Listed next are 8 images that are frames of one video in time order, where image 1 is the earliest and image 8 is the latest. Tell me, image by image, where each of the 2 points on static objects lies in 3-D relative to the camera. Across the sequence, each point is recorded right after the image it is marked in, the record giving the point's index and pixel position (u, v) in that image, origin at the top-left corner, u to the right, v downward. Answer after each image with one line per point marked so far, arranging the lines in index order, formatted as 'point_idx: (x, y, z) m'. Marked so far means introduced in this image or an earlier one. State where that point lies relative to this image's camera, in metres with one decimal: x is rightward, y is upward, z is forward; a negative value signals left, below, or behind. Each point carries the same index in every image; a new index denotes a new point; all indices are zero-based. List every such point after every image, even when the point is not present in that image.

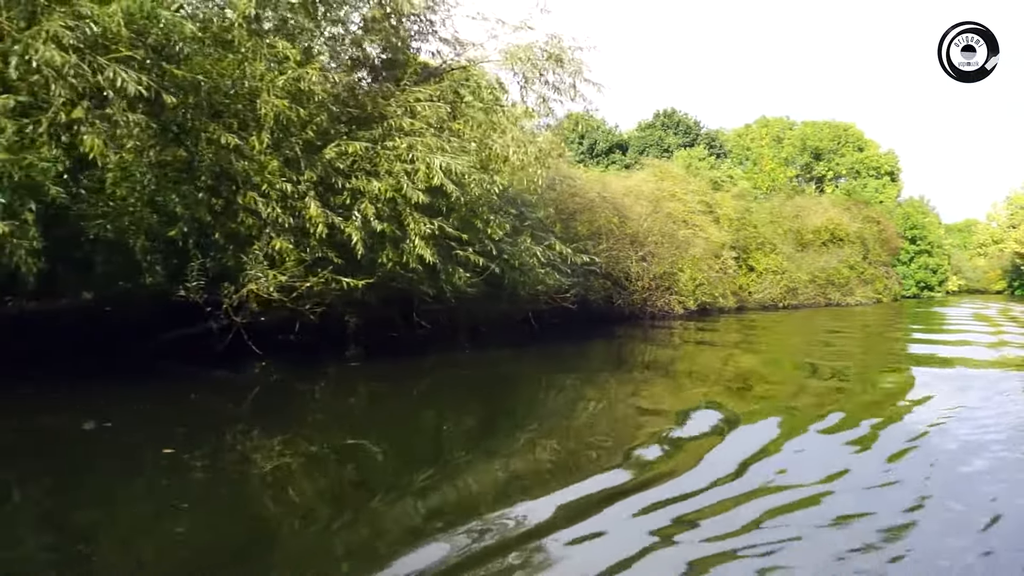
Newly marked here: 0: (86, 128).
0: (-3.0, +1.2, +8.9) m
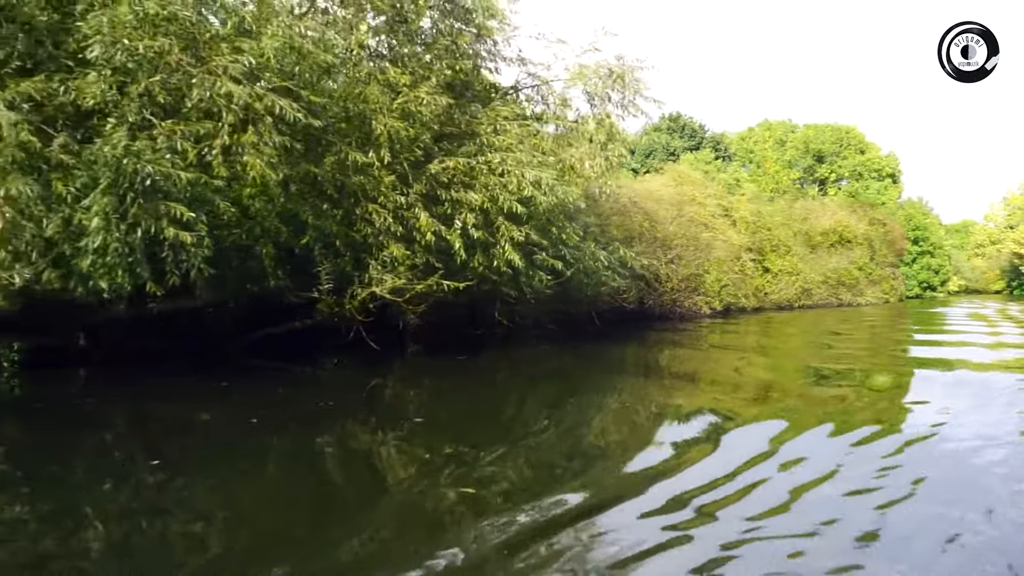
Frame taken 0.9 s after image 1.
0: (-2.1, +1.1, +10.1) m
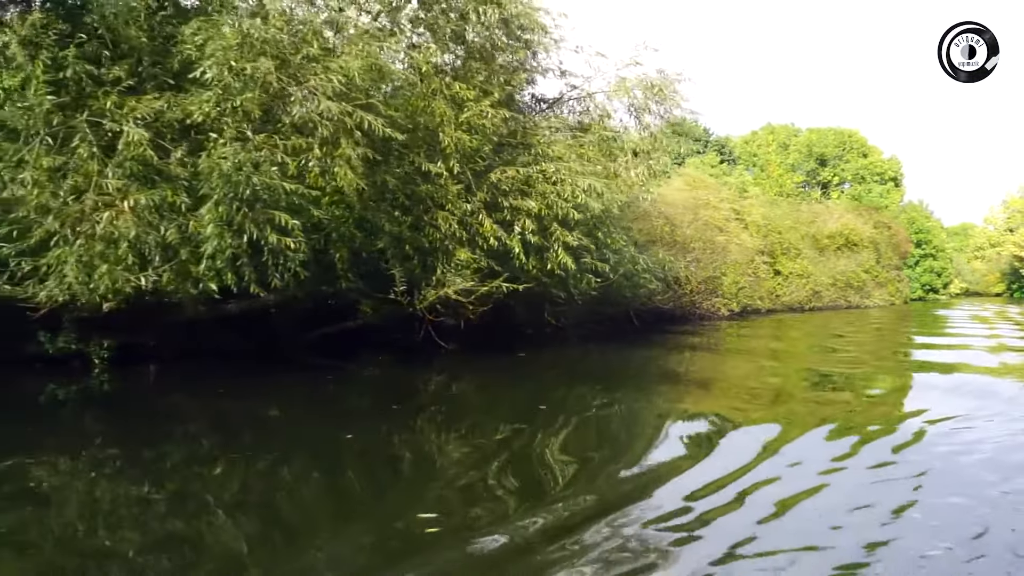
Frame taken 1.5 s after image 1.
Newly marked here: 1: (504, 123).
0: (-1.5, +1.1, +10.9) m
1: (-0.1, +1.9, +13.9) m
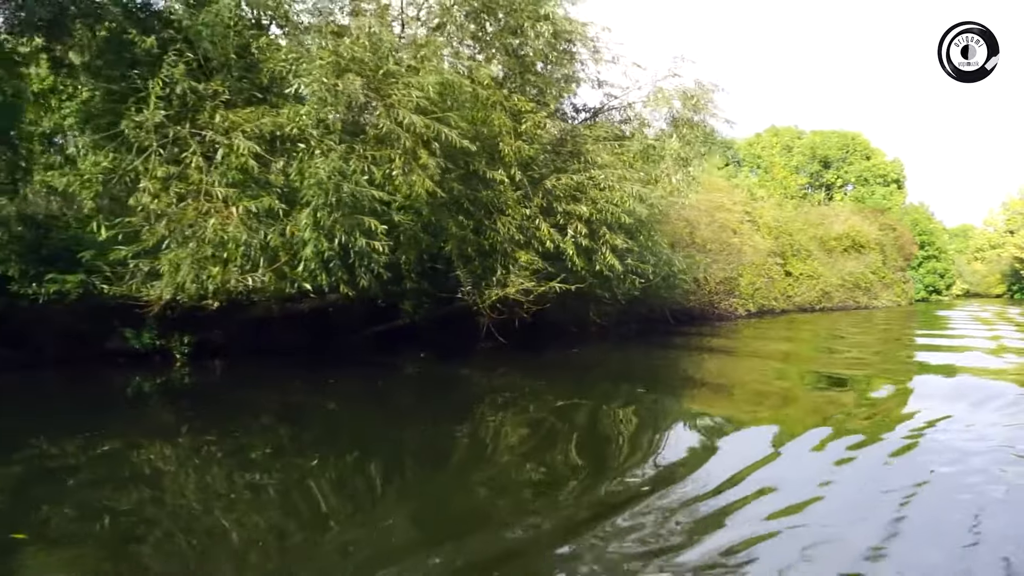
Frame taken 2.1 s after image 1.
0: (-0.9, +1.1, +11.7) m
1: (+0.5, +1.9, +14.7) m
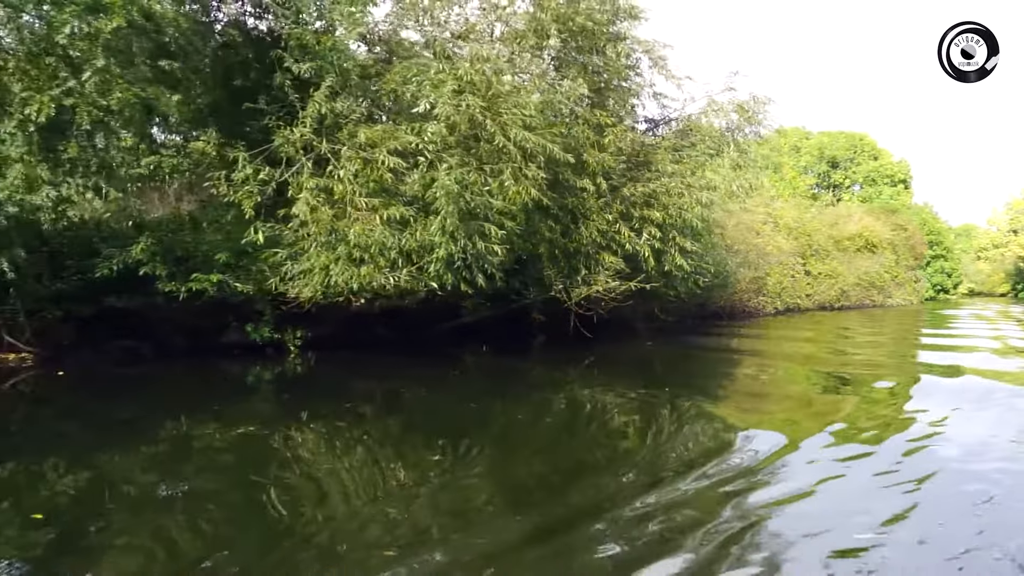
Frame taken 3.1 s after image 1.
0: (+0.1, +1.1, +13.1) m
1: (+1.5, +1.9, +16.1) m
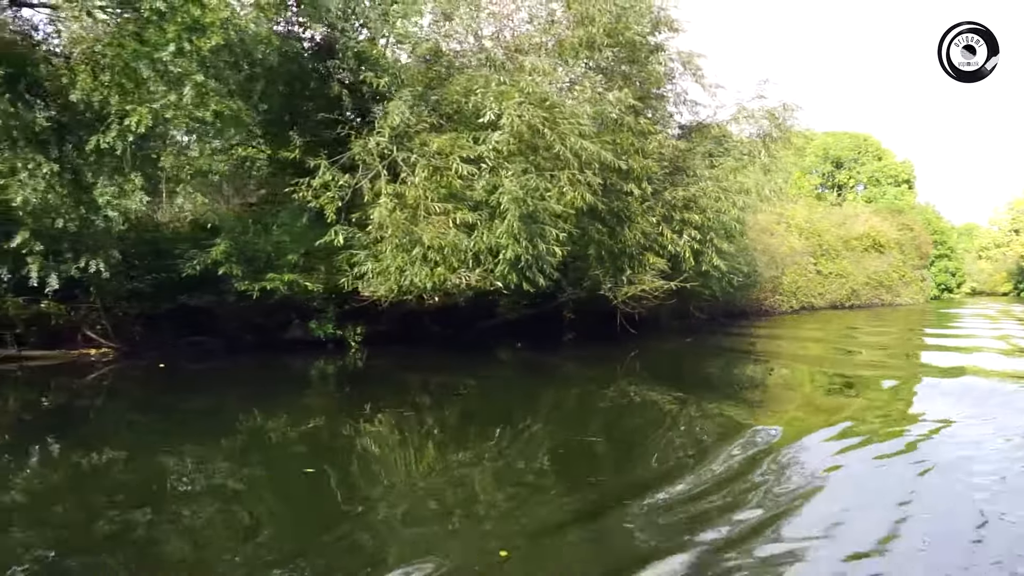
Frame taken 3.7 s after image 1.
0: (+0.8, +1.2, +13.9) m
1: (+2.2, +1.9, +16.9) m
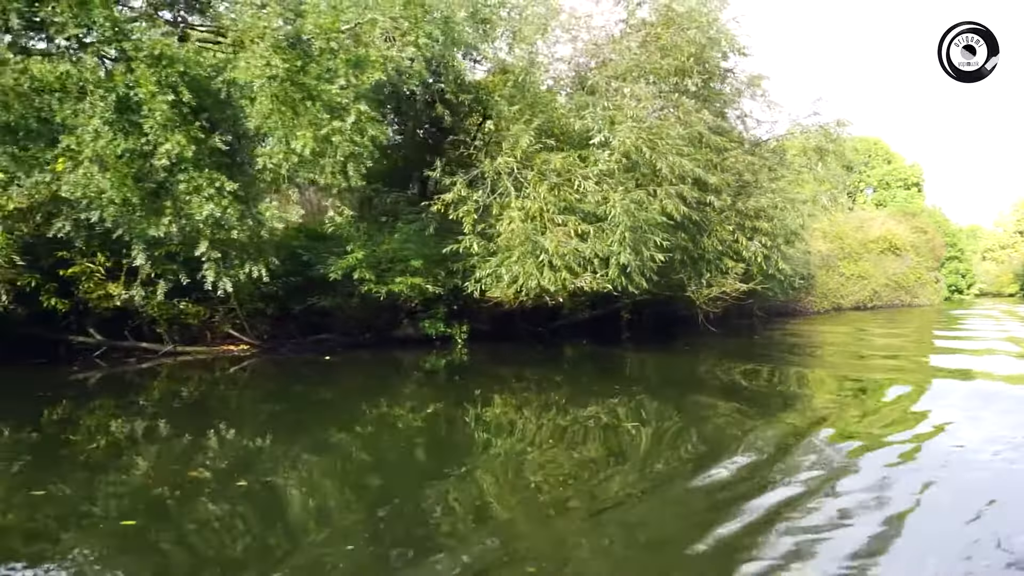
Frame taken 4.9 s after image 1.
0: (+2.1, +1.1, +15.7) m
1: (+3.5, +1.9, +18.6) m
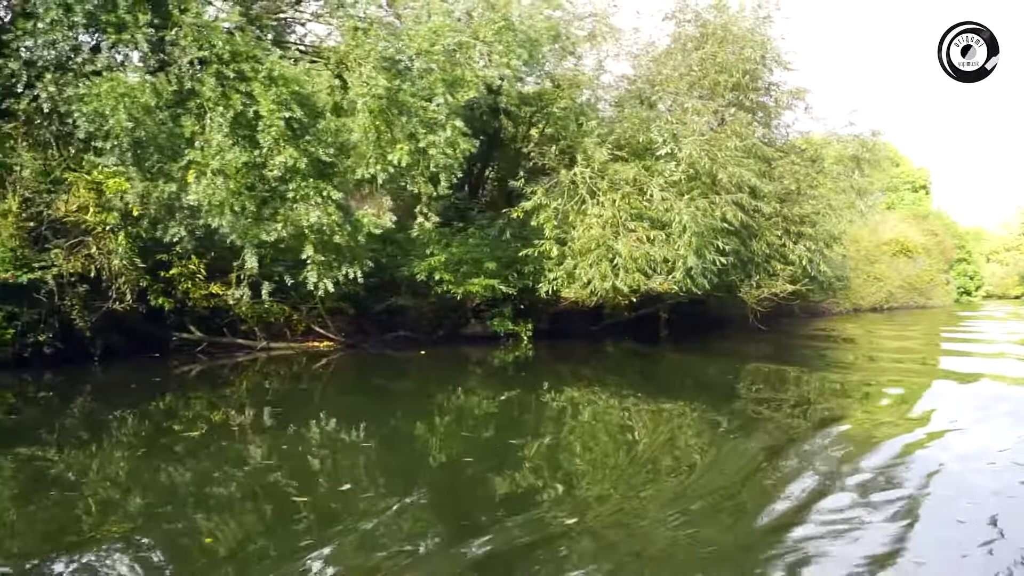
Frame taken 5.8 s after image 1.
0: (+3.0, +1.1, +16.9) m
1: (+4.4, +1.8, +19.8) m
